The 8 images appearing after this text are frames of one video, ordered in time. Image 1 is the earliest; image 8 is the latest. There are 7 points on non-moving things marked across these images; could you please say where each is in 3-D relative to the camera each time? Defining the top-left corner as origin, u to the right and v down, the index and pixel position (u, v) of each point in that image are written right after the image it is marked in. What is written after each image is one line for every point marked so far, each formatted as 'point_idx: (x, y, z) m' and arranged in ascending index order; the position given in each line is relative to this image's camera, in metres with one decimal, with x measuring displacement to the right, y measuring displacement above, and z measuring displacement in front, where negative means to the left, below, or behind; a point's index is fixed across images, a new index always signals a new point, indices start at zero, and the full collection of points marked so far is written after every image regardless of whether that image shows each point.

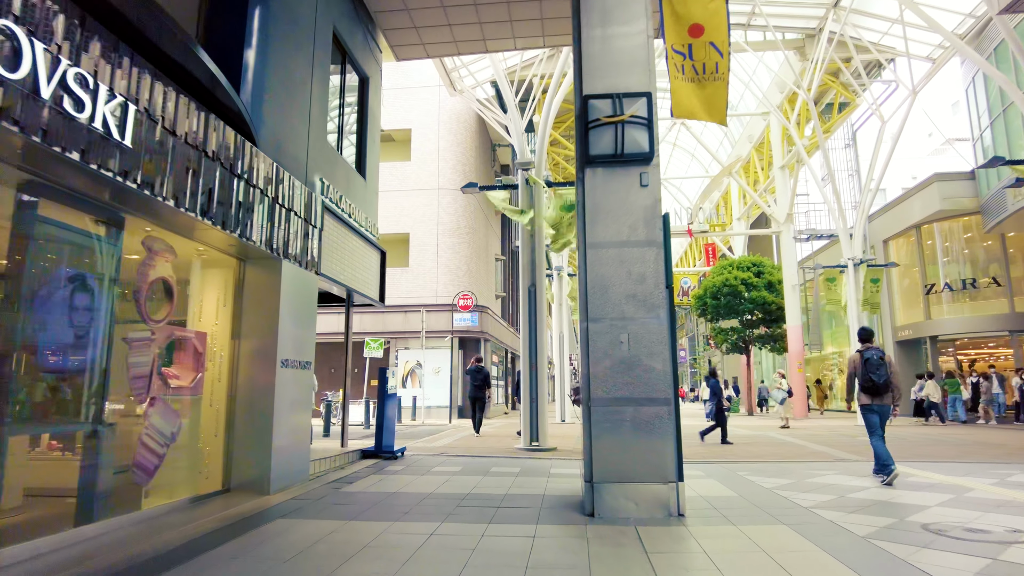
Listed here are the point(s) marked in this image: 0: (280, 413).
0: (-2.7, -1.4, +7.8) m
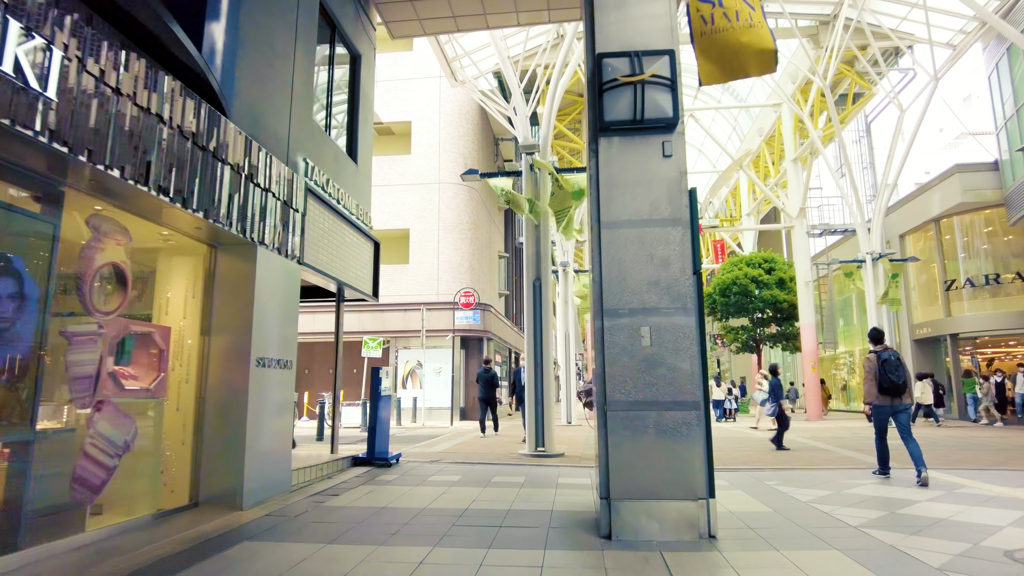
0: (-2.6, -1.3, +6.9) m
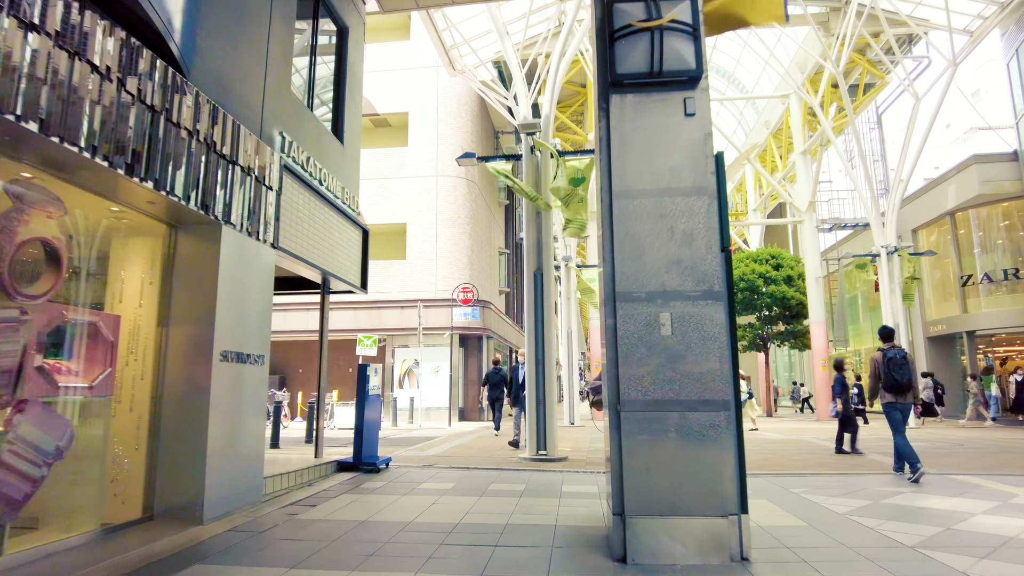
0: (-2.6, -1.2, +6.1) m
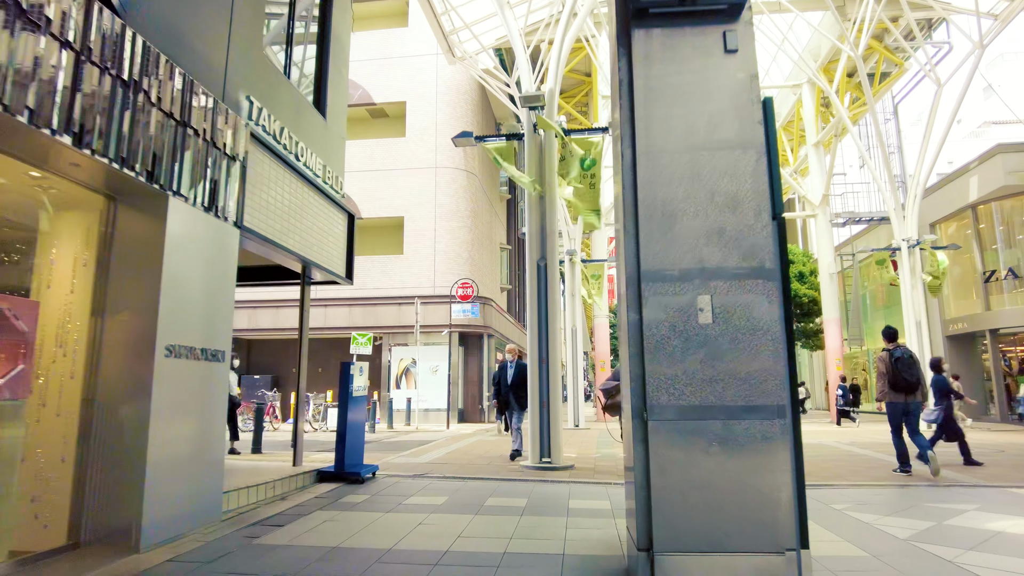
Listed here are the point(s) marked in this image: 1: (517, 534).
0: (-2.7, -1.1, +5.2) m
1: (0.0, -2.0, +5.4) m
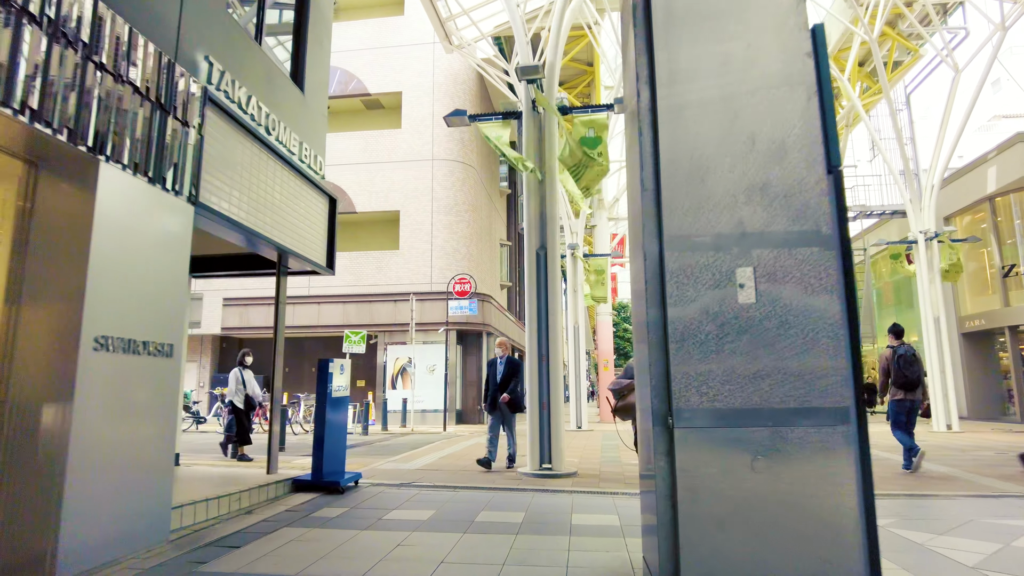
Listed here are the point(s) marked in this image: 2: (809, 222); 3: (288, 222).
0: (-2.7, -0.9, +4.4) m
1: (0.0, -1.9, +4.6) m
2: (+1.3, +0.3, +3.0) m
3: (-2.6, +0.8, +7.9) m
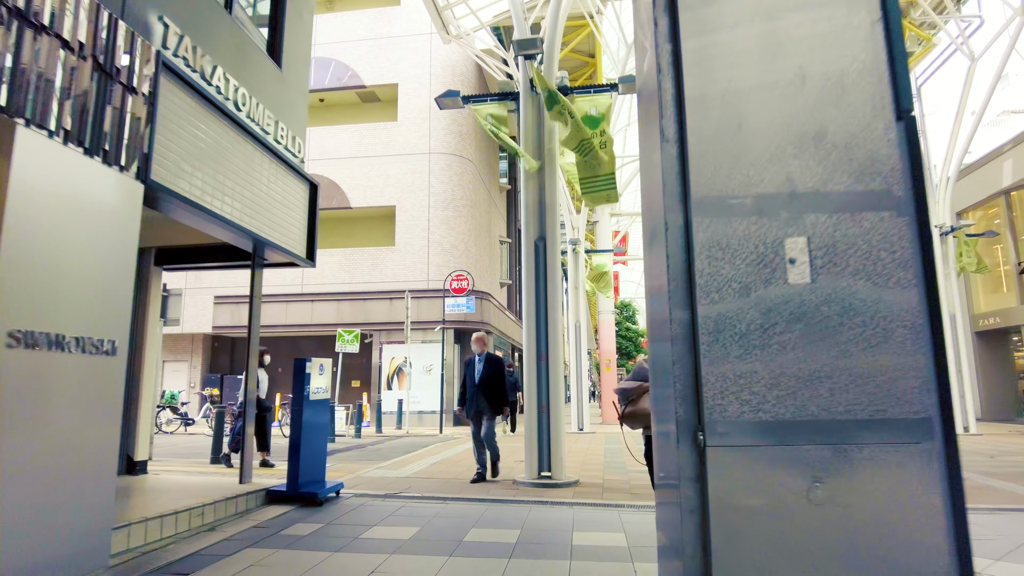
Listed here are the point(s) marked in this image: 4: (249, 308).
0: (-2.8, -0.9, +3.7) m
1: (-0.1, -1.8, +4.0) m
2: (+1.3, +0.4, +2.3) m
3: (-2.7, +0.9, +7.3) m
4: (-2.9, -0.2, +7.4) m
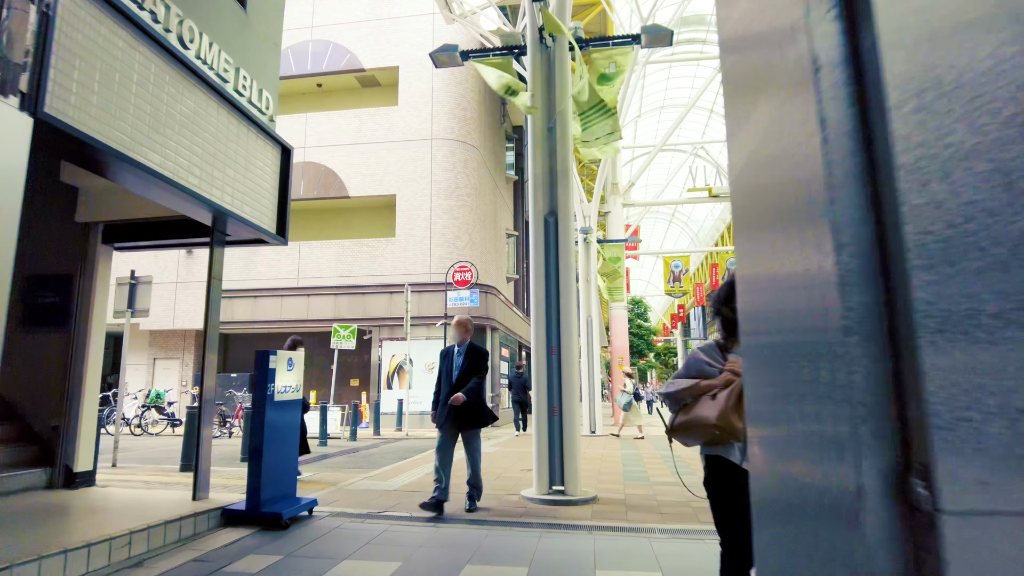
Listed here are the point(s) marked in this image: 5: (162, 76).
0: (-2.7, -0.7, +2.6) m
1: (0.0, -1.6, +2.8) m
2: (+1.3, +0.6, +1.1) m
3: (-2.6, +1.0, +6.1) m
4: (-2.8, 0.0, +6.3) m
5: (-2.7, +1.6, +5.2) m
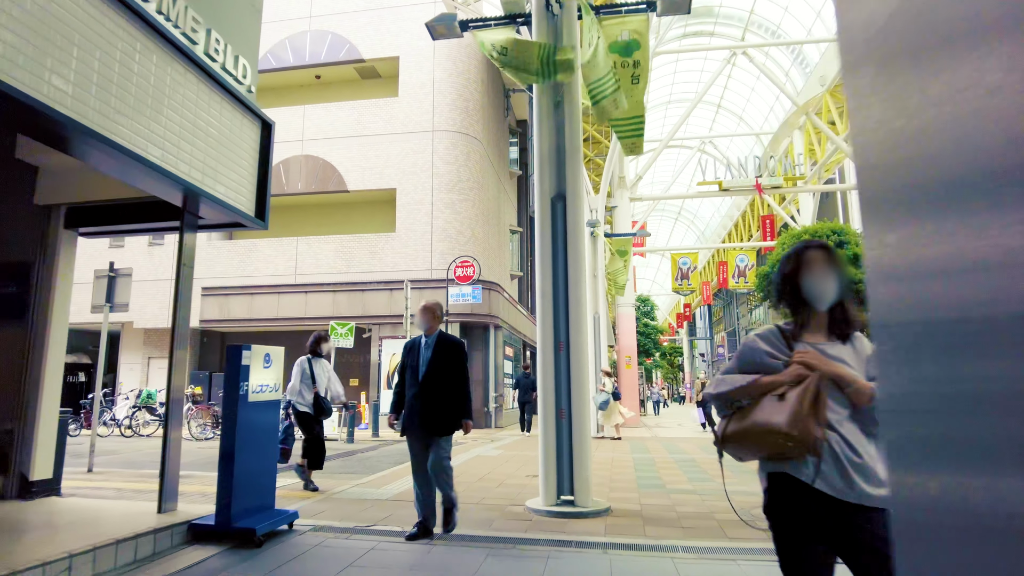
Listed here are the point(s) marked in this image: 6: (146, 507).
0: (-2.7, -0.6, +2.0) m
1: (0.0, -1.5, +2.1) m
2: (+1.3, +0.7, +0.5) m
3: (-2.6, +1.1, +5.5) m
4: (-2.8, +0.1, +5.6) m
5: (-2.7, +1.7, +4.6) m
6: (-3.0, -1.8, +5.6) m
